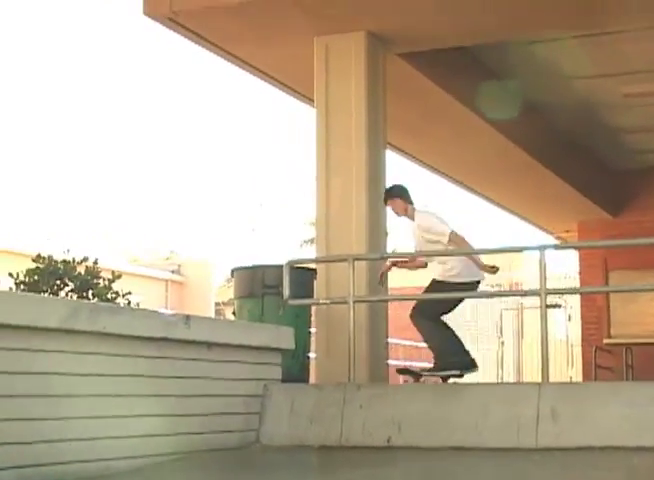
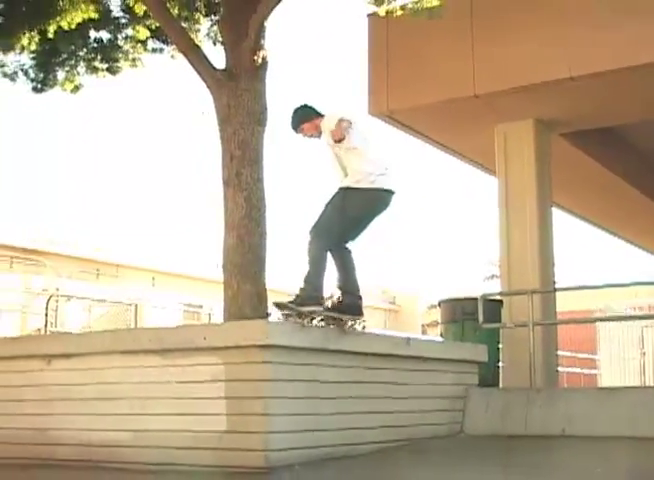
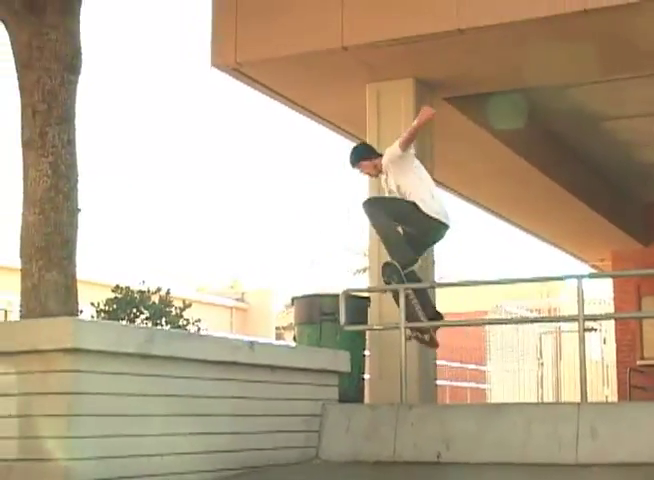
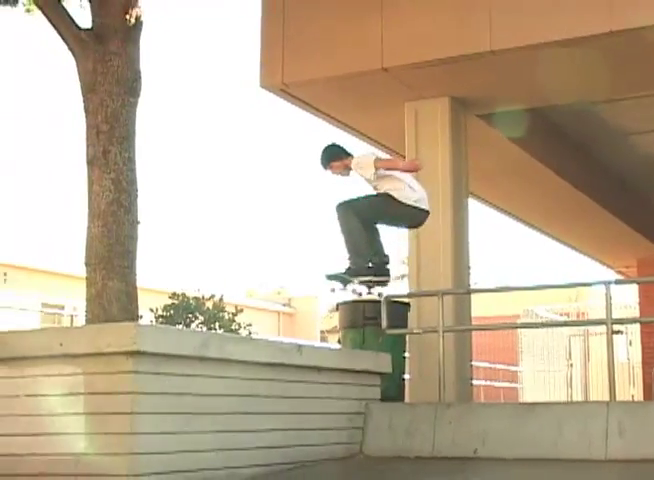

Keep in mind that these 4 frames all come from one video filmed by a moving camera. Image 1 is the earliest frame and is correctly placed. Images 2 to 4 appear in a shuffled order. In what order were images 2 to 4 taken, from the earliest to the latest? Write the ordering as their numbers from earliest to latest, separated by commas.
3, 4, 2
